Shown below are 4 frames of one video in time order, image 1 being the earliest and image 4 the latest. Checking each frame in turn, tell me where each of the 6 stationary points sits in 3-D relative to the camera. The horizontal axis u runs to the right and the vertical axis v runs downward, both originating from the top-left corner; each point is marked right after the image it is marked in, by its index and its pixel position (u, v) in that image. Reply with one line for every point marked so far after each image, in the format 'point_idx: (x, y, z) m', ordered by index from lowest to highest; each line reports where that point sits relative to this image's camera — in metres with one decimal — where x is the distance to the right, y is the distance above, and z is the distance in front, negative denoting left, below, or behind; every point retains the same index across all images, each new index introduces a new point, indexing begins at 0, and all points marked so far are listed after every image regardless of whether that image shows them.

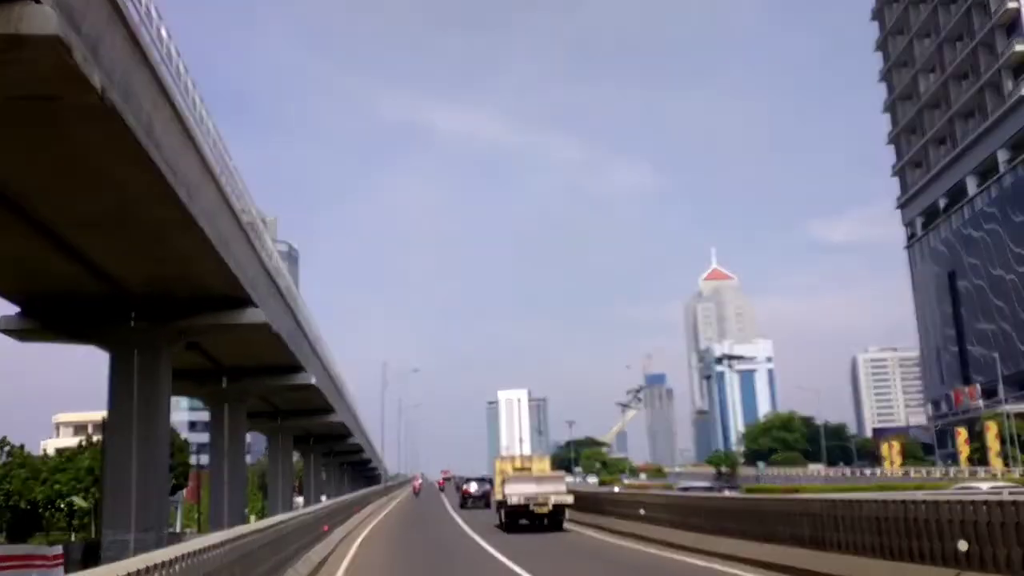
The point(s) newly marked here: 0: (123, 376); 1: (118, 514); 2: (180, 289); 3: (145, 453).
0: (-7.1, -1.6, +17.3) m
1: (-6.9, -4.0, +16.6) m
2: (-5.4, 0.0, +15.7) m
3: (-6.4, -2.8, +16.4) m
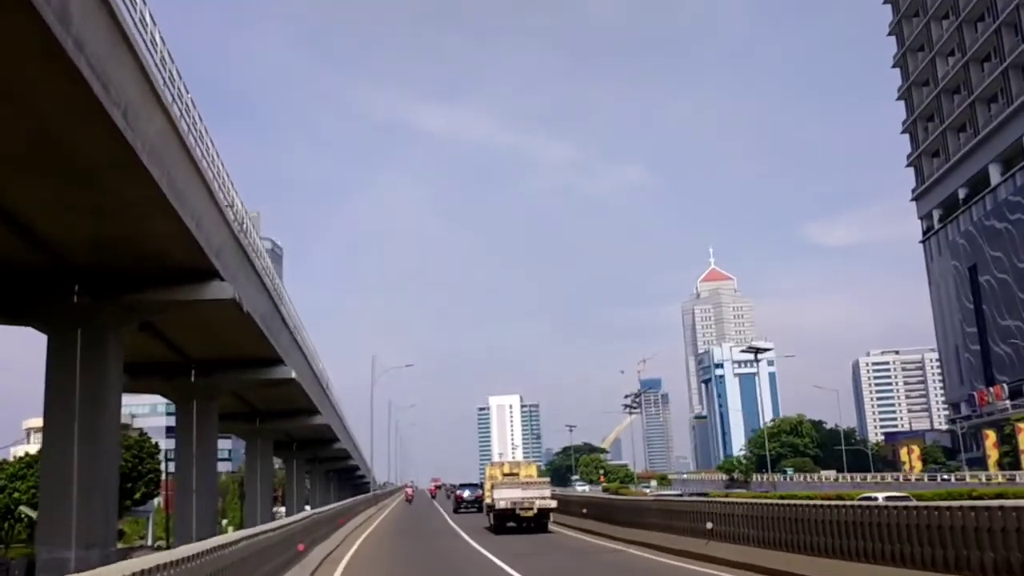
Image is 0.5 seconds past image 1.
0: (-6.9, -1.2, +14.5) m
1: (-6.7, -3.5, +13.8) m
2: (-5.3, +0.4, +12.9) m
3: (-6.2, -2.4, +13.7) m
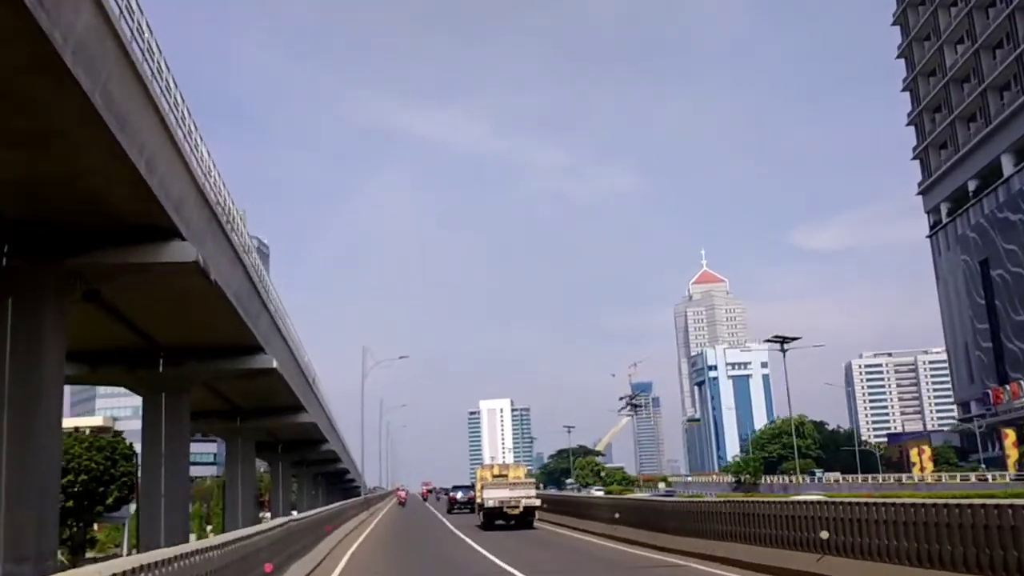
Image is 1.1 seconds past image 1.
0: (-6.7, -0.8, +12.4) m
1: (-6.5, -3.1, +11.7) m
2: (-5.0, +0.8, +10.8) m
3: (-6.0, -2.0, +11.5) m
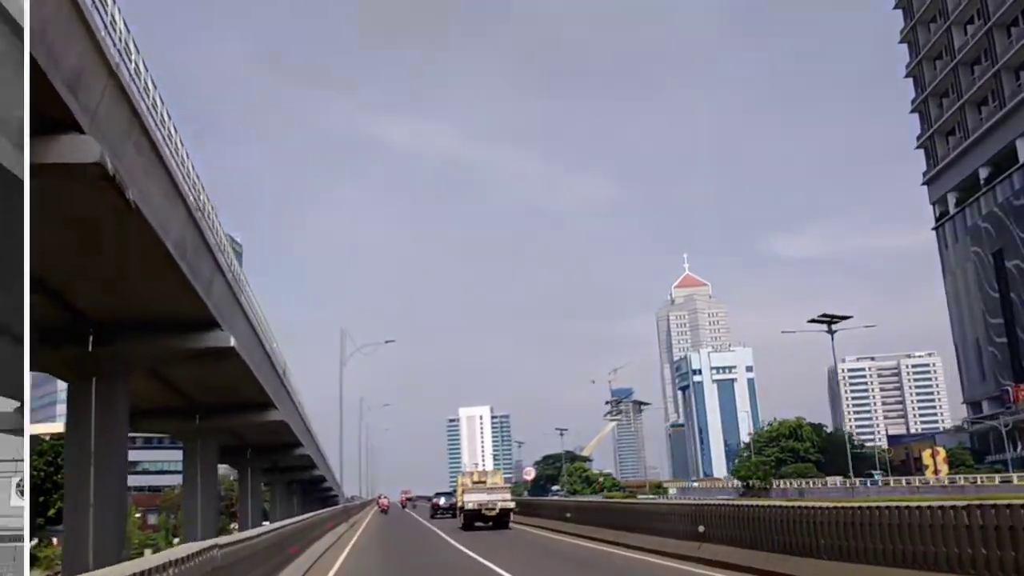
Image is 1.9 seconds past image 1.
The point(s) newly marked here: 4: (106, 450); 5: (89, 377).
0: (-6.4, -0.1, +9.1) m
1: (-6.2, -2.5, +8.4) m
2: (-4.7, +1.5, +7.6) m
3: (-5.7, -1.4, +8.2) m
4: (-7.1, -2.9, +16.7) m
5: (-7.4, -1.6, +16.7) m
